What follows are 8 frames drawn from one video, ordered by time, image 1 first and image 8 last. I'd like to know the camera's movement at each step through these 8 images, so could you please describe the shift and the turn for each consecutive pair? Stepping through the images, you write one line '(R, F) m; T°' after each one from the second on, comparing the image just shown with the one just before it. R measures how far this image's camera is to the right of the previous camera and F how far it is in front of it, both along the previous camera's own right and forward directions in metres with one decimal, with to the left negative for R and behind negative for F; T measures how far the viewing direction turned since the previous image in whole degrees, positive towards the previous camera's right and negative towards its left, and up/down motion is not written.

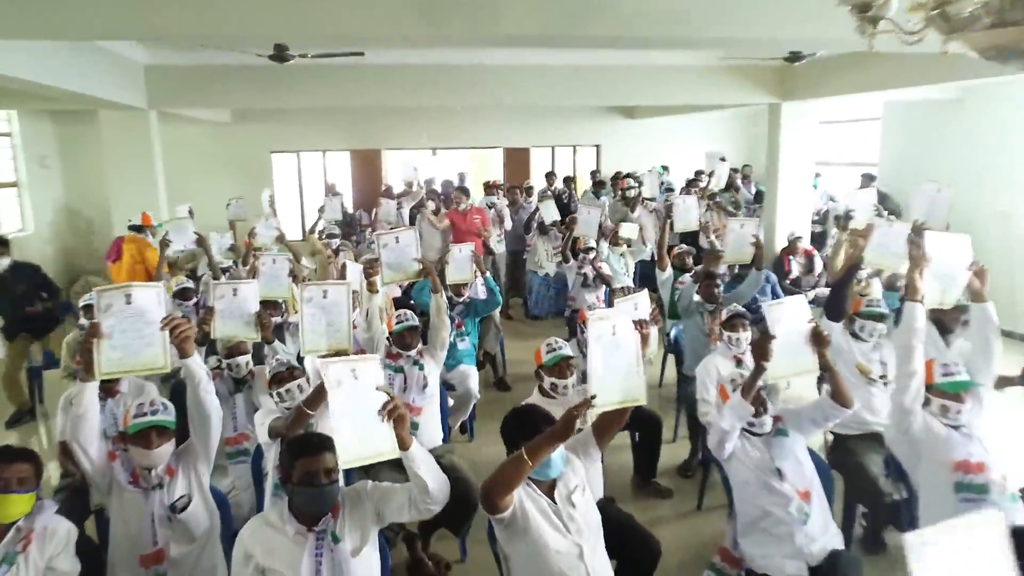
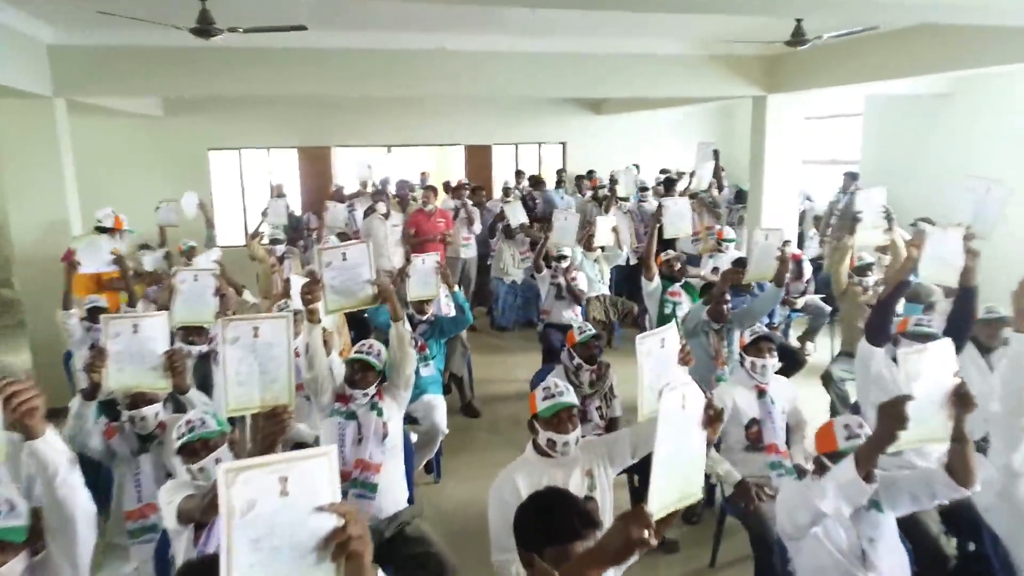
(-0.1, +0.6) m; +4°
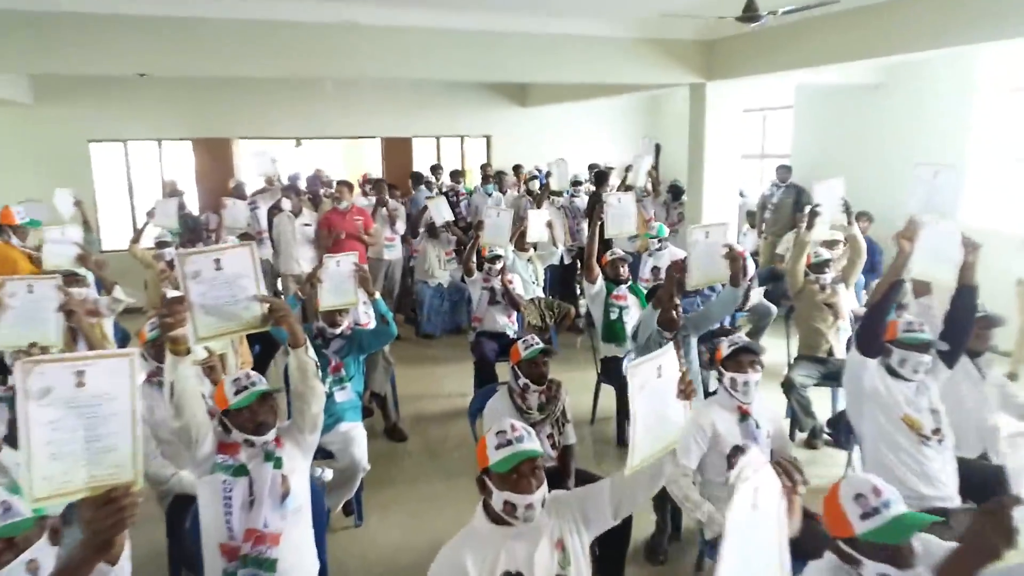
(0.0, +0.5) m; +6°
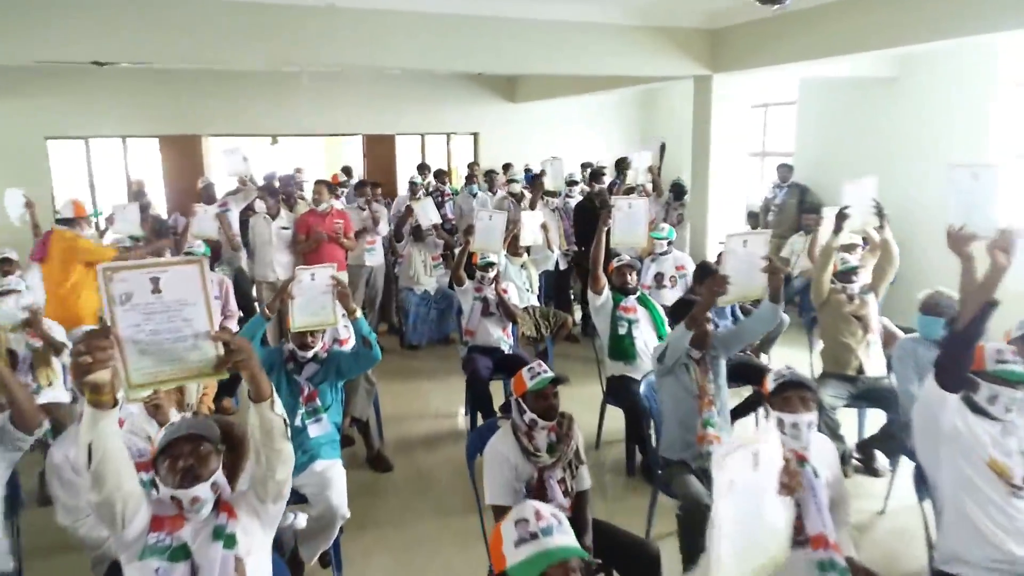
(-0.1, +0.4) m; +1°
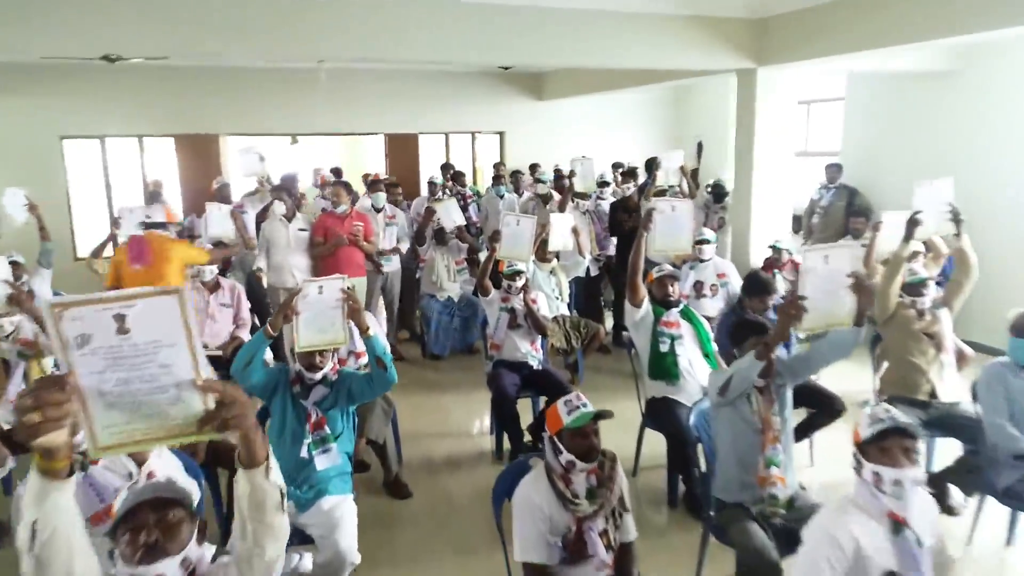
(0.0, +0.3) m; -2°
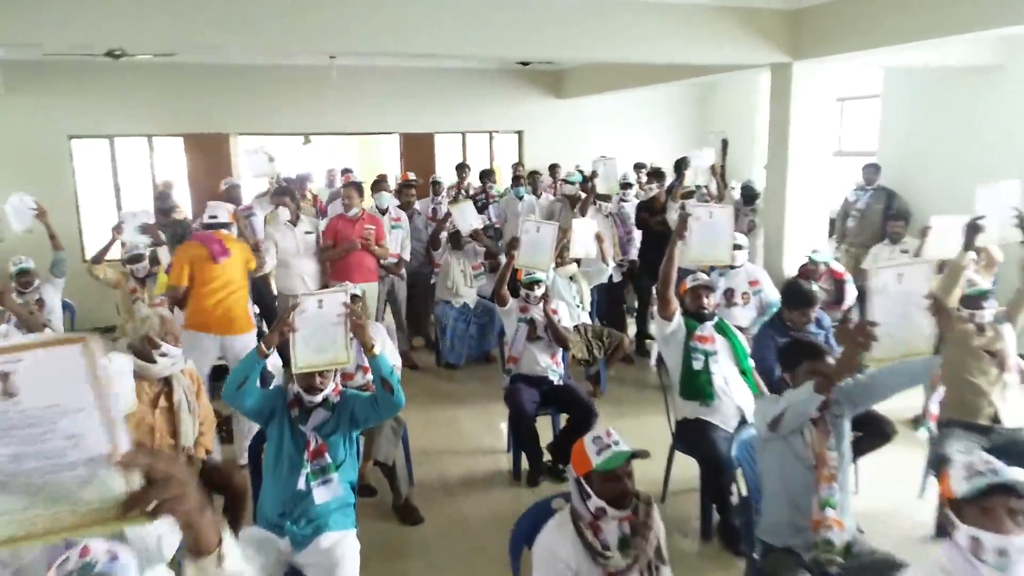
(0.0, +0.3) m; -1°
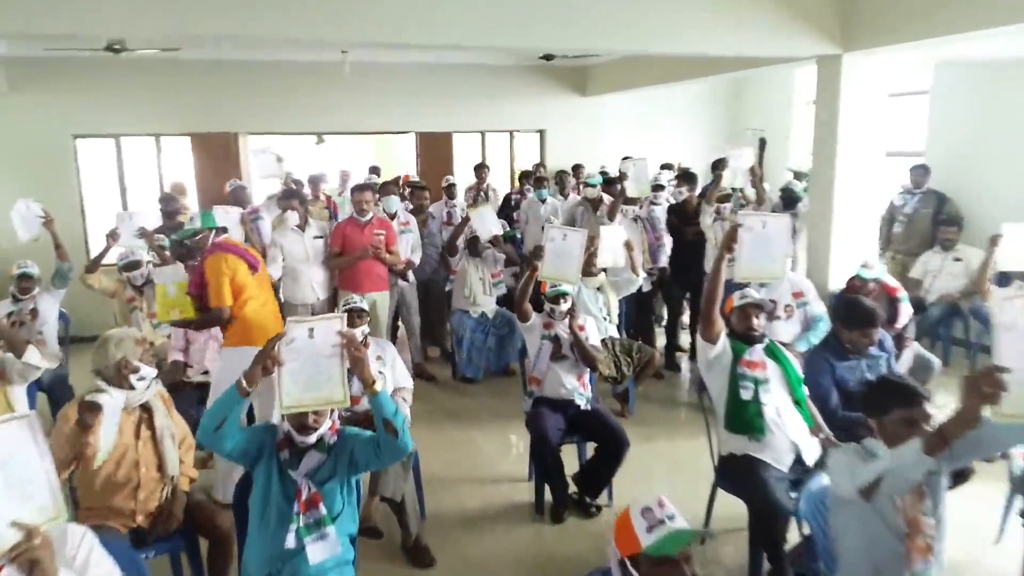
(0.0, +0.3) m; -1°
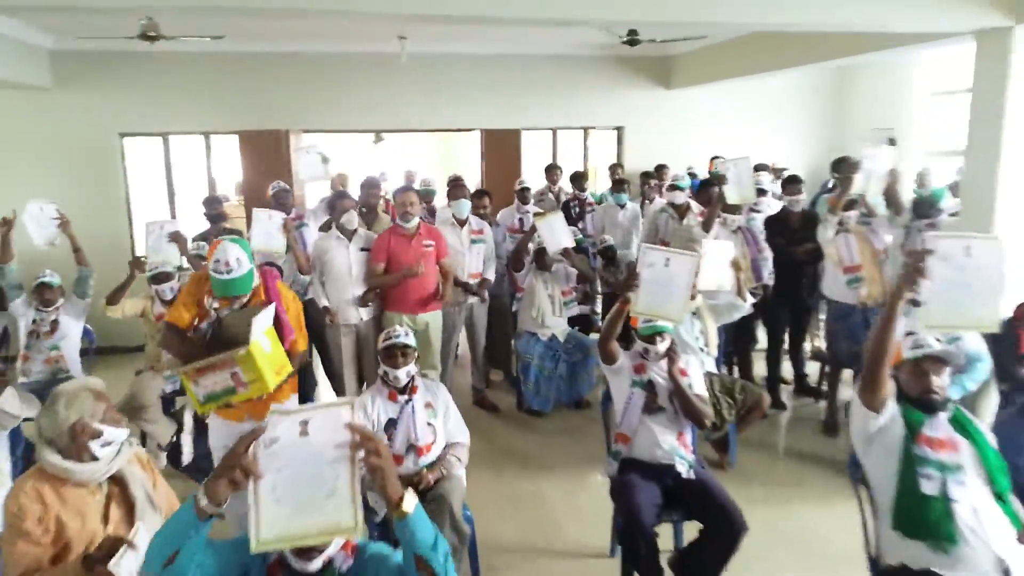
(-0.1, +0.7) m; -5°
